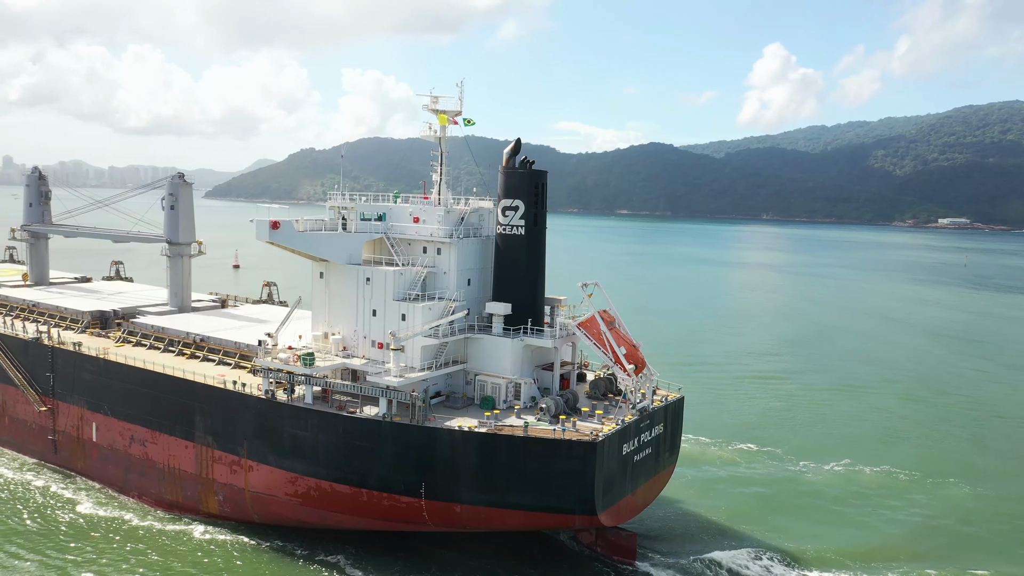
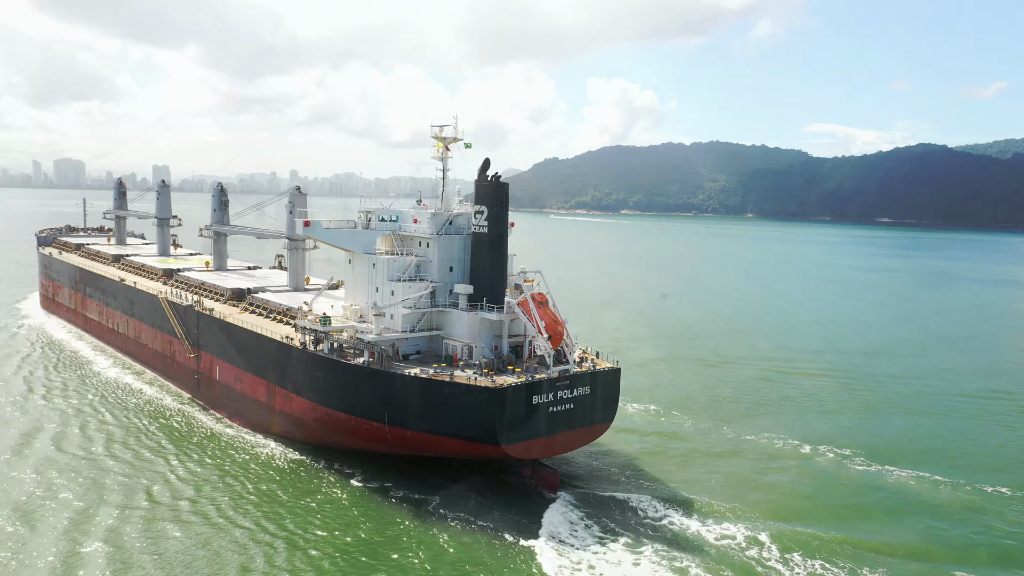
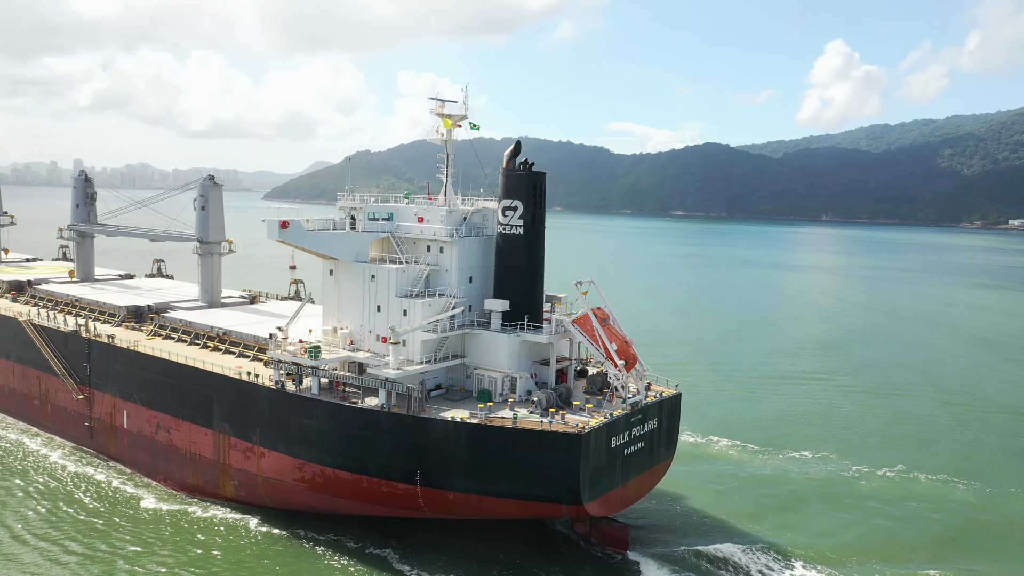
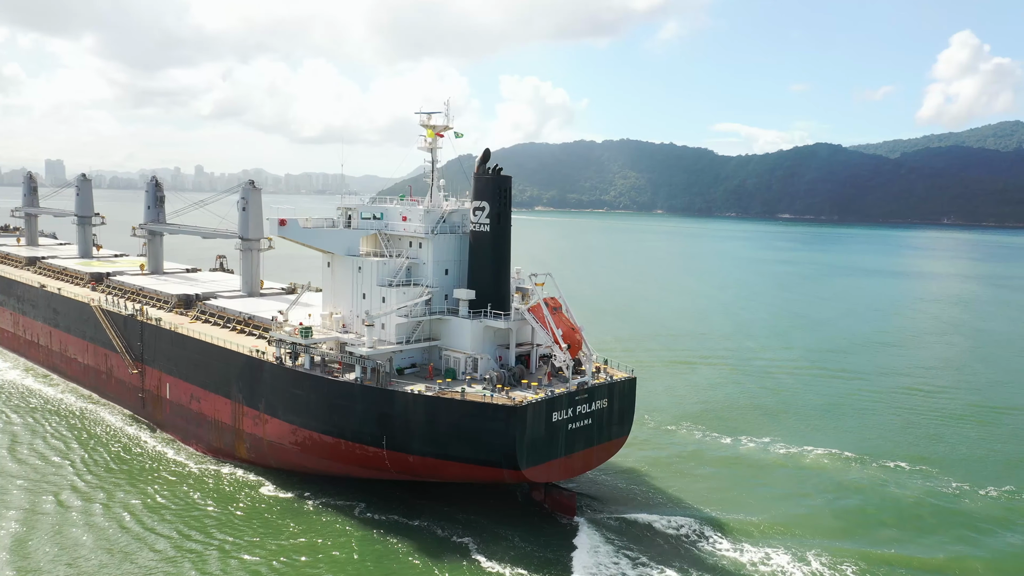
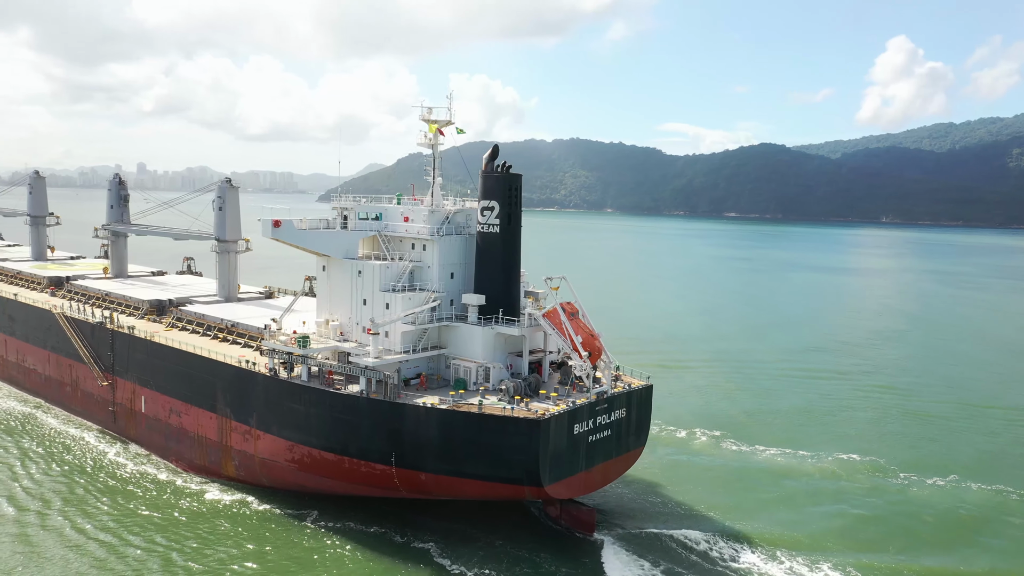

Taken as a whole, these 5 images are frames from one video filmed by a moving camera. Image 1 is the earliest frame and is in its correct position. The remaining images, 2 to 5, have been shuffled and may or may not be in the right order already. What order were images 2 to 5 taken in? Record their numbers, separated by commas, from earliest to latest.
3, 5, 4, 2
